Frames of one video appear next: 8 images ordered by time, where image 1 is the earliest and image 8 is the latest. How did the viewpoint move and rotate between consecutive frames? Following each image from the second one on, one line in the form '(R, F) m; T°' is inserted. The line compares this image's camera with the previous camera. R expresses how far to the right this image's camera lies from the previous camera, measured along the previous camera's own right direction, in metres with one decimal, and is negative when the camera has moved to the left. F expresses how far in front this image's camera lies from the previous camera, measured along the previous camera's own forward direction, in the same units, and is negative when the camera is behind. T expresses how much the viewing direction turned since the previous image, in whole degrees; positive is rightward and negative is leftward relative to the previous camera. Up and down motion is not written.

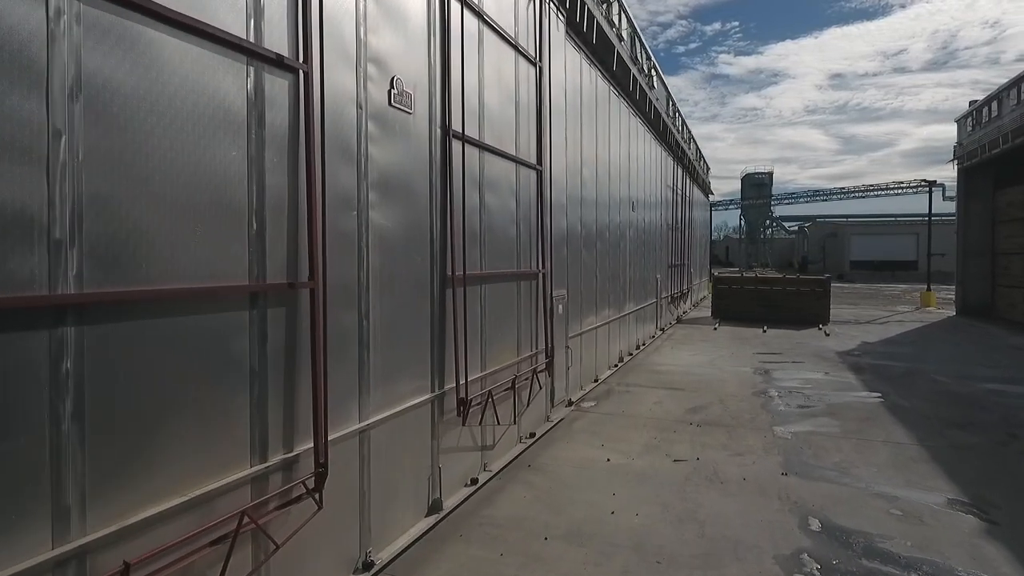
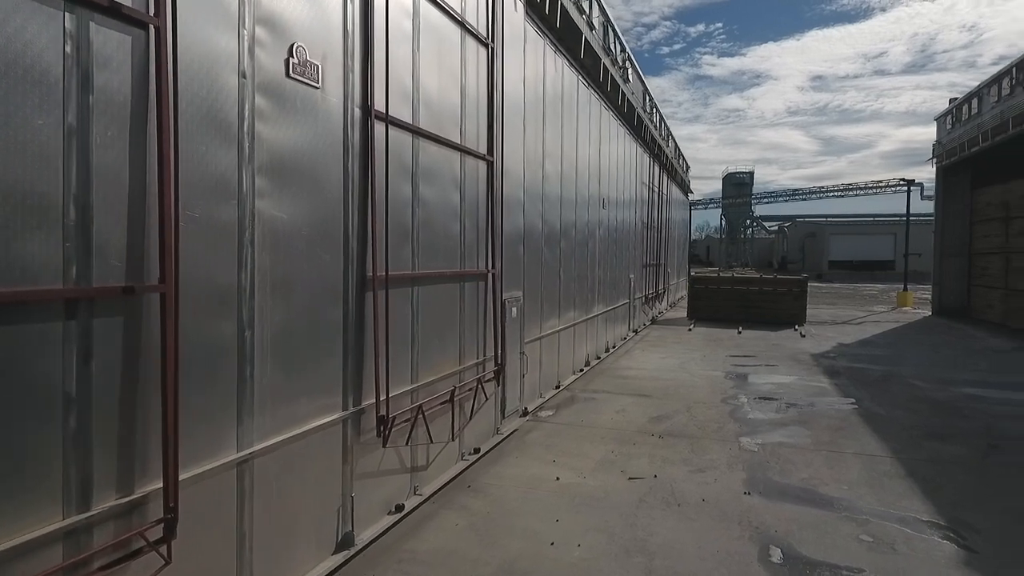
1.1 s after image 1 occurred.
(+0.4, +0.5) m; +1°
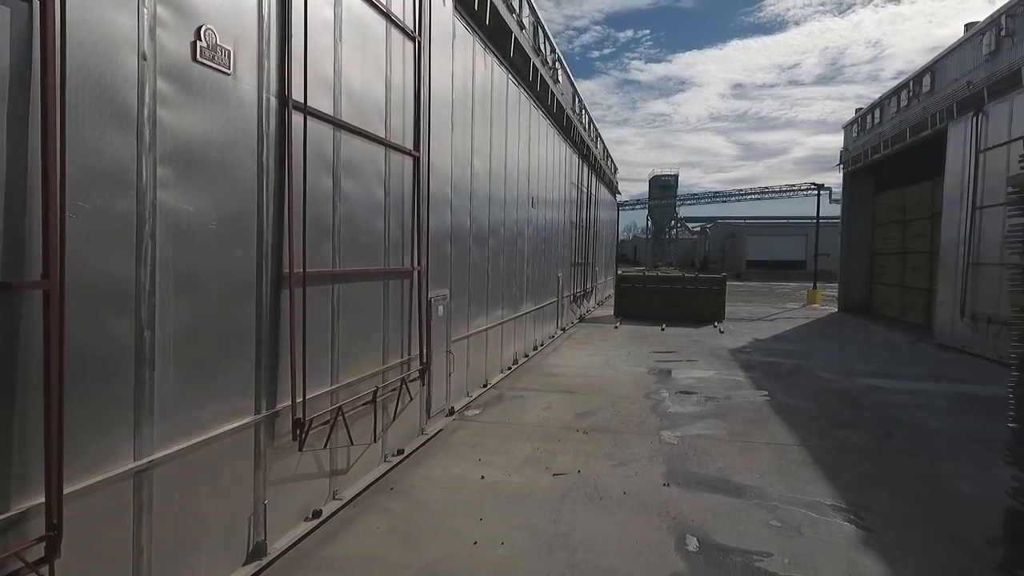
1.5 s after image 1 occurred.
(+0.1, 0.0) m; +6°
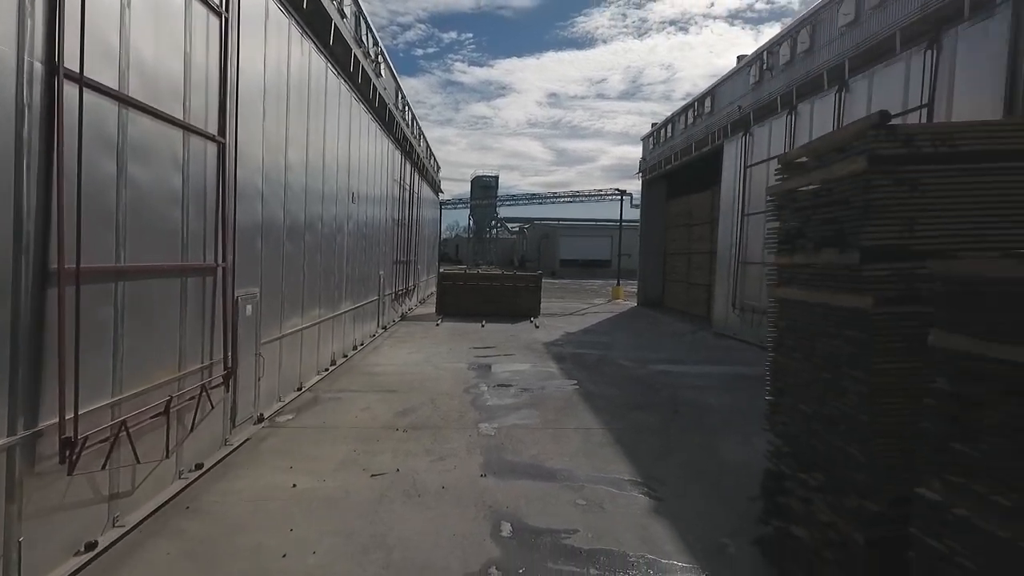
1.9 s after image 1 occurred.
(0.0, 0.0) m; +16°
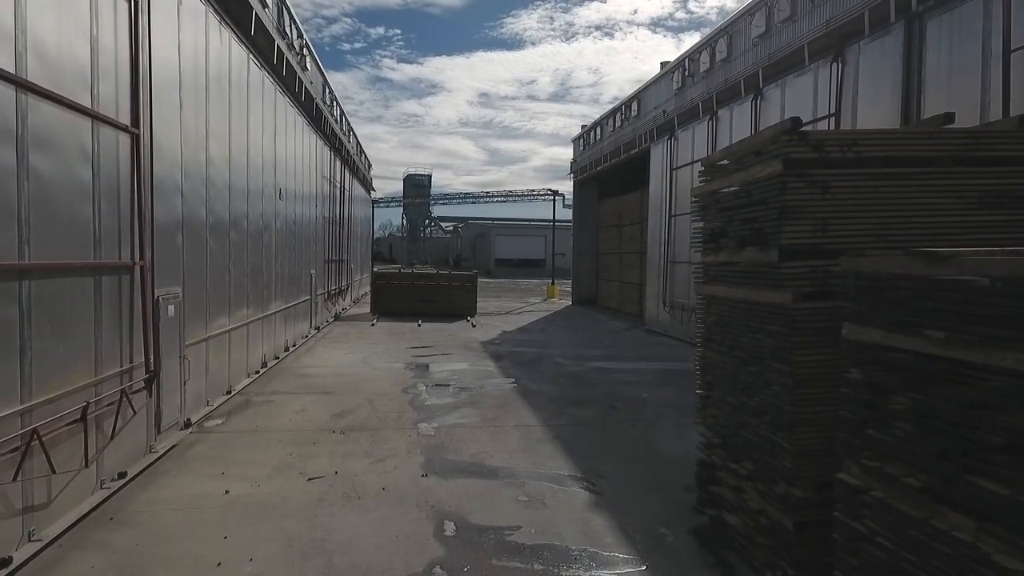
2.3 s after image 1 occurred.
(-0.1, 0.0) m; +6°
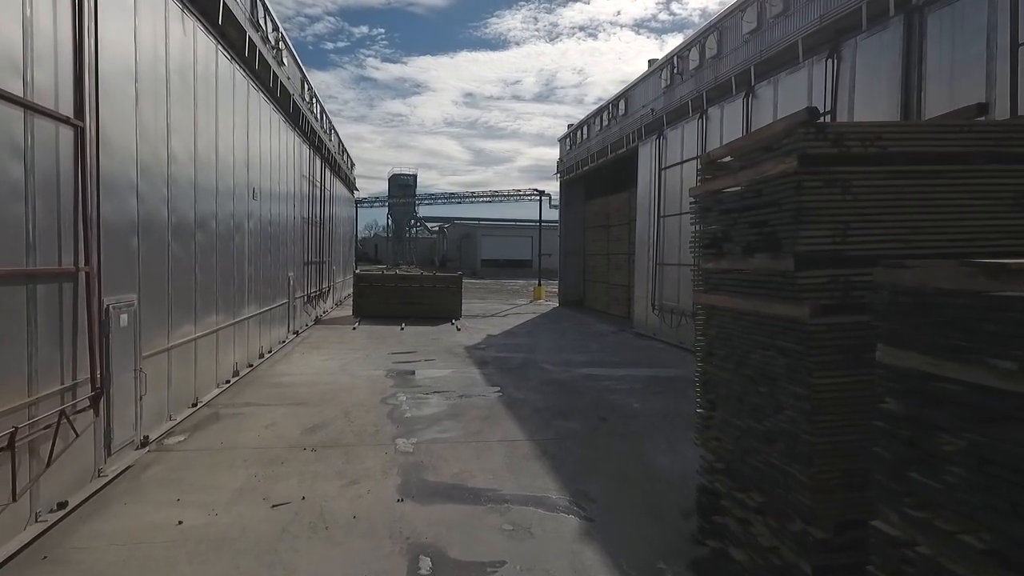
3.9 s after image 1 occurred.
(0.0, +0.4) m; +1°
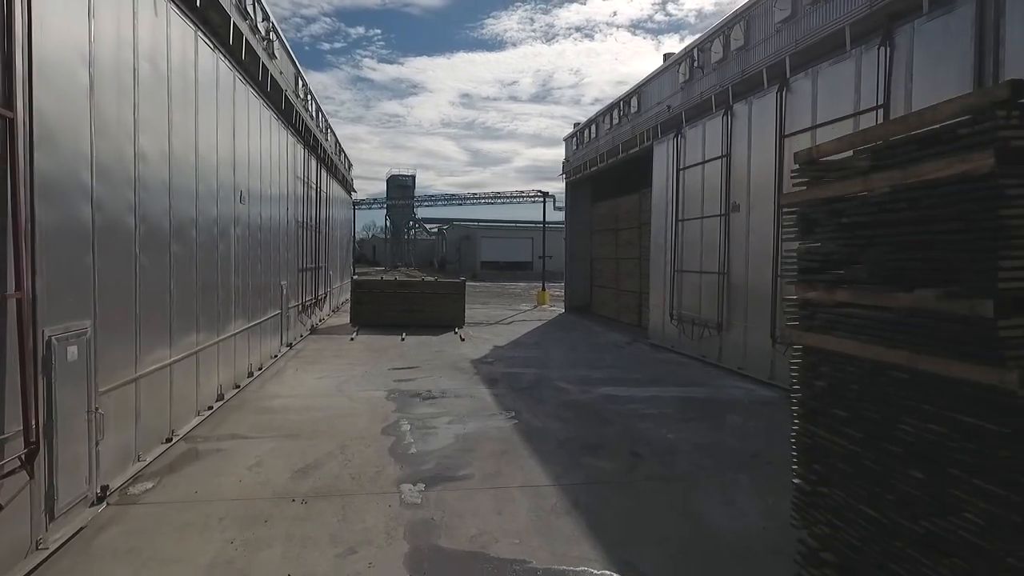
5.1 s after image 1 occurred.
(-0.2, +0.9) m; 0°
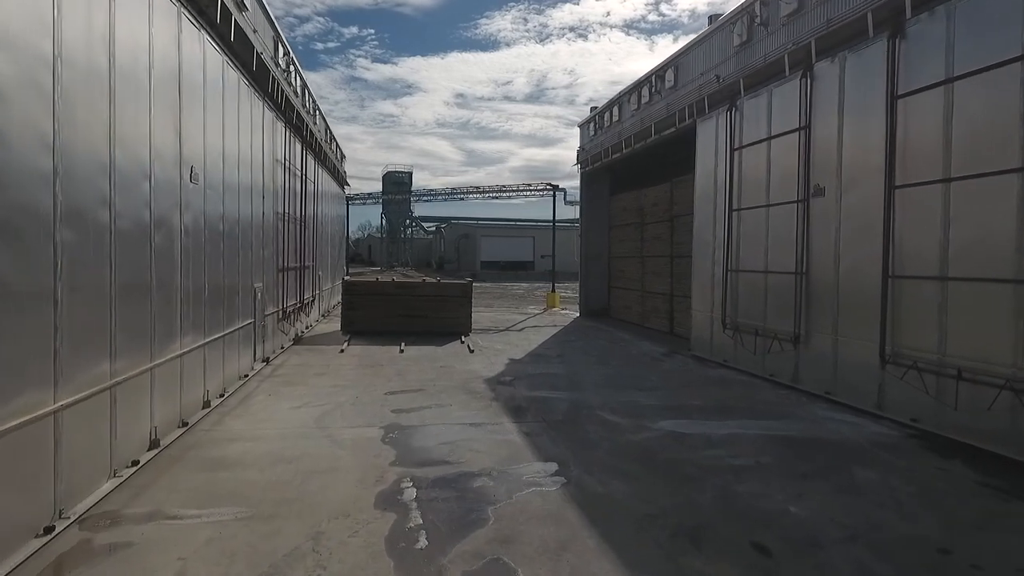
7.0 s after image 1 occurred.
(-0.5, +2.2) m; 0°
